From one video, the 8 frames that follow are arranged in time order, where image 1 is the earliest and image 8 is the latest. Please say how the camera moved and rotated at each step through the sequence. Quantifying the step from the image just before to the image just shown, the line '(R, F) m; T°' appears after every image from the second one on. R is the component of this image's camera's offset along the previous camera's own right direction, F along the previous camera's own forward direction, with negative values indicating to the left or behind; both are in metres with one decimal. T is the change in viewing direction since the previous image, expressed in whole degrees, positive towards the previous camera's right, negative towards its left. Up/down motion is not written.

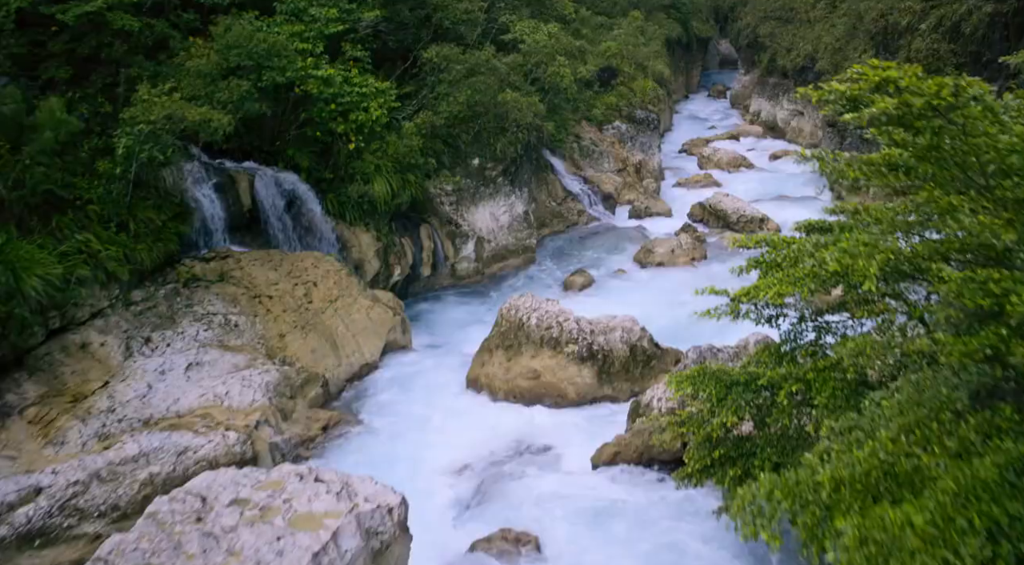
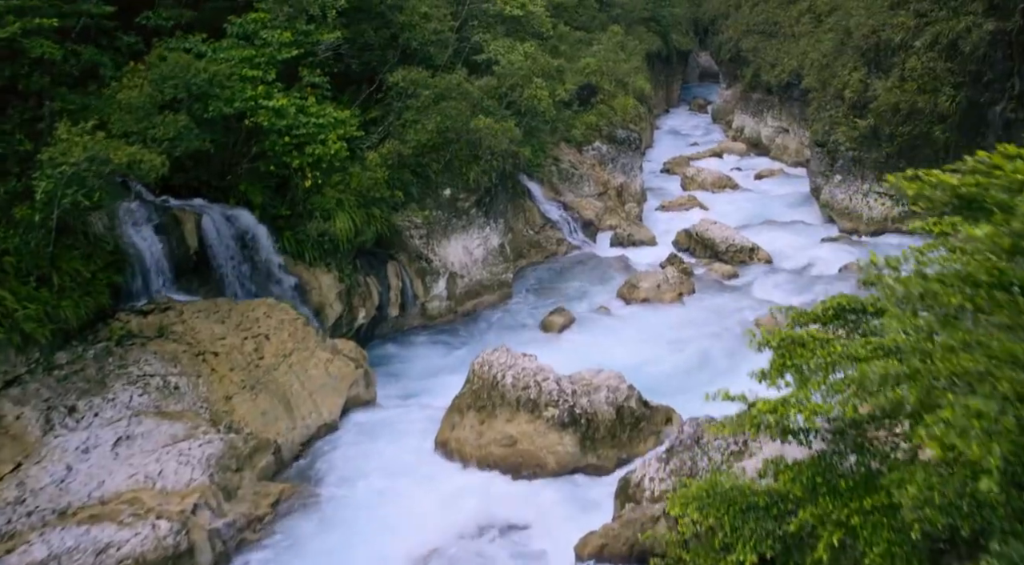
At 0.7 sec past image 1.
(+0.1, +1.2) m; +1°
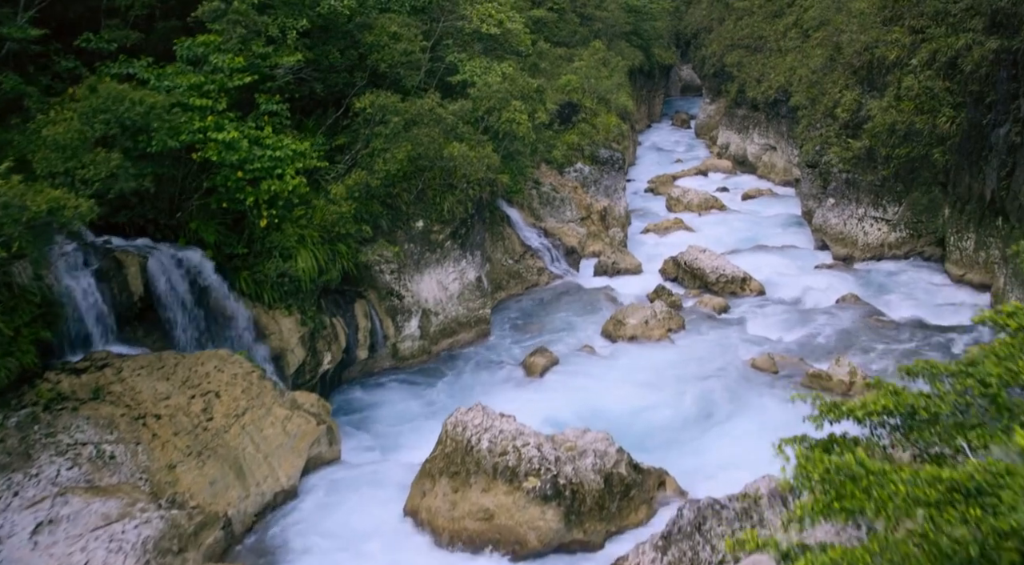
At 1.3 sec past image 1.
(+0.1, +1.1) m; +1°
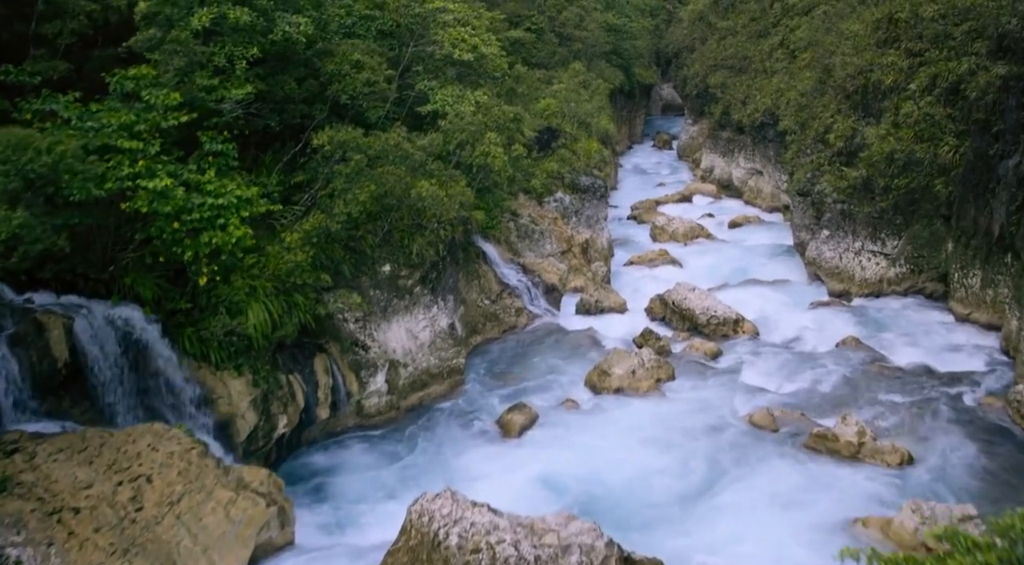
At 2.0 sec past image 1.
(+0.1, +1.3) m; +1°
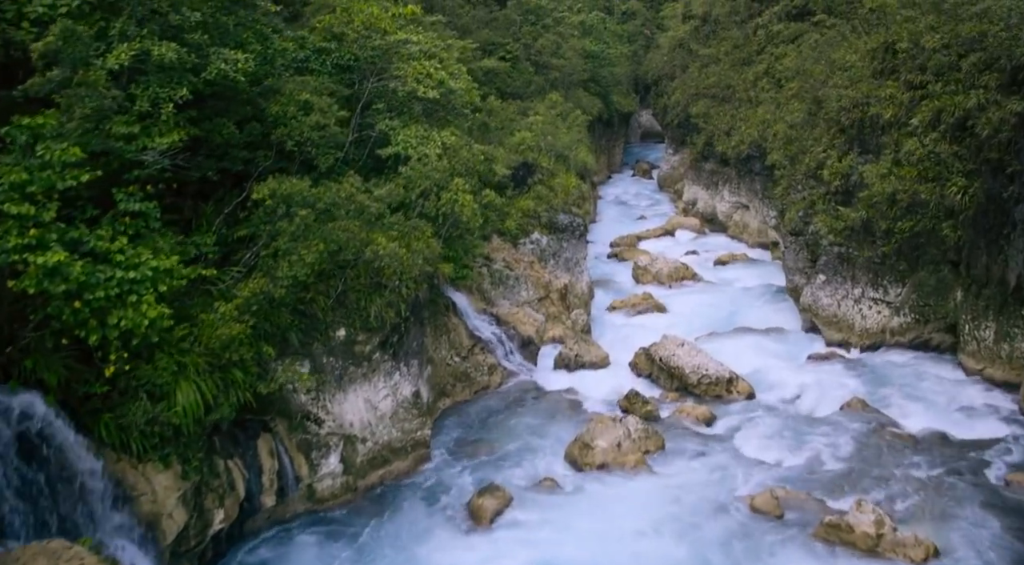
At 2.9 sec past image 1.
(+0.2, +1.5) m; +2°
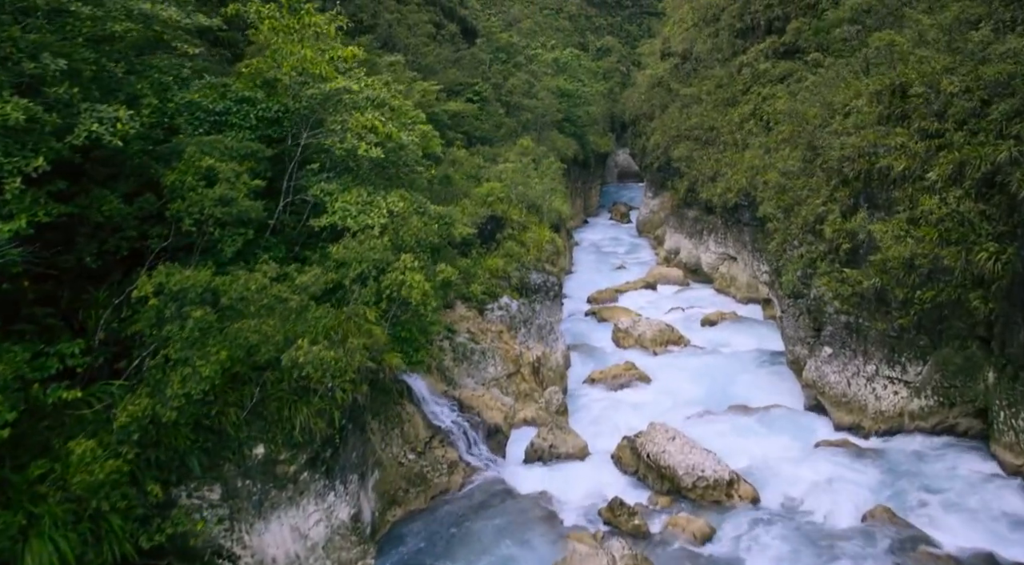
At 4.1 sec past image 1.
(+0.3, +2.2) m; +2°
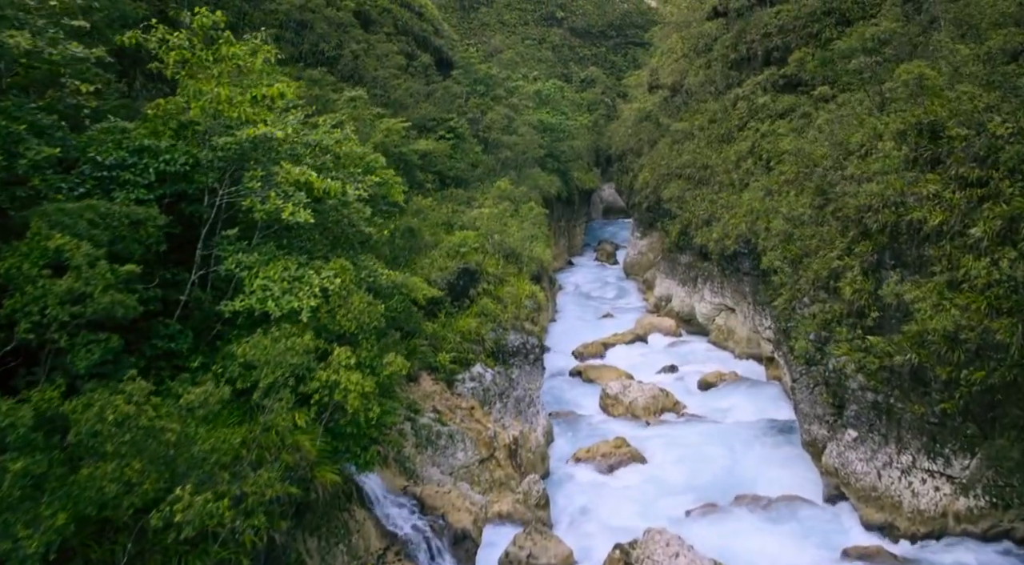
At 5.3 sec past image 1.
(+0.3, +2.3) m; +1°
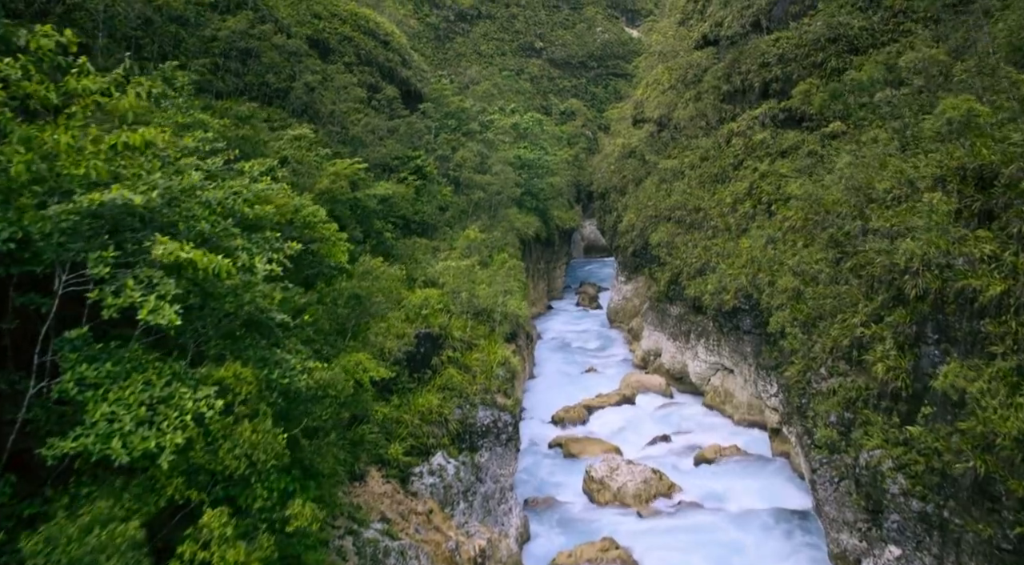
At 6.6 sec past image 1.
(+0.3, +2.5) m; +1°
